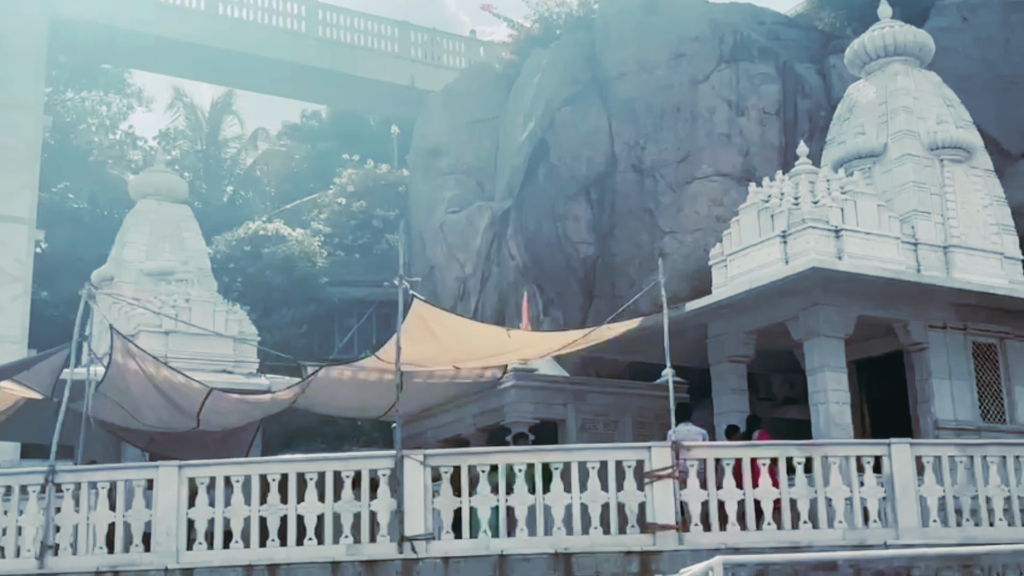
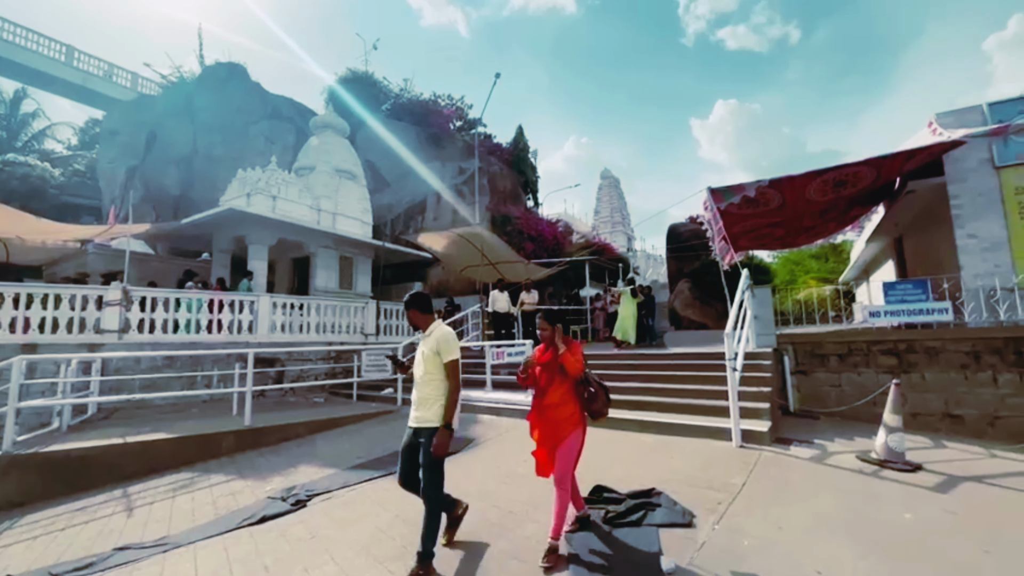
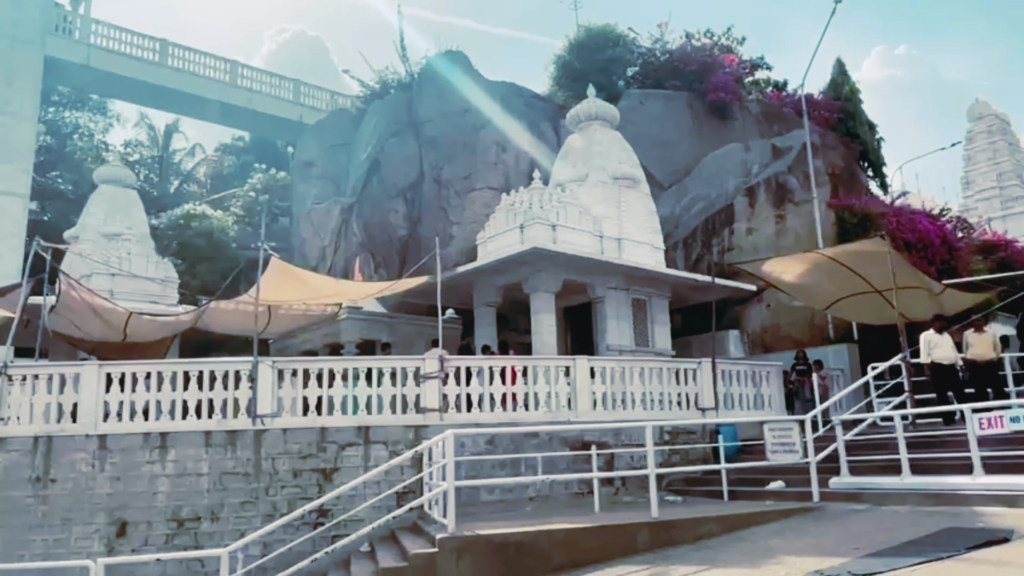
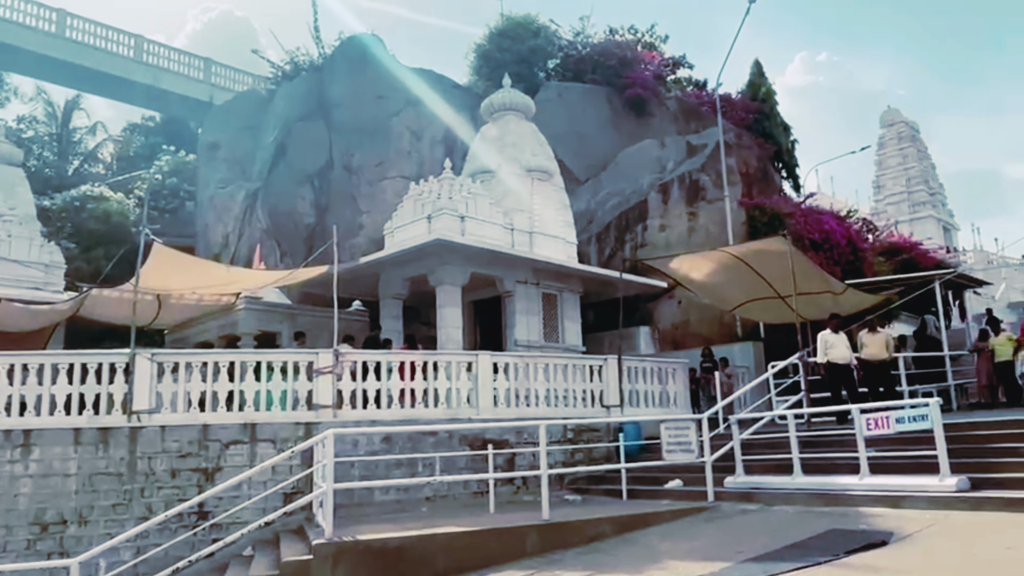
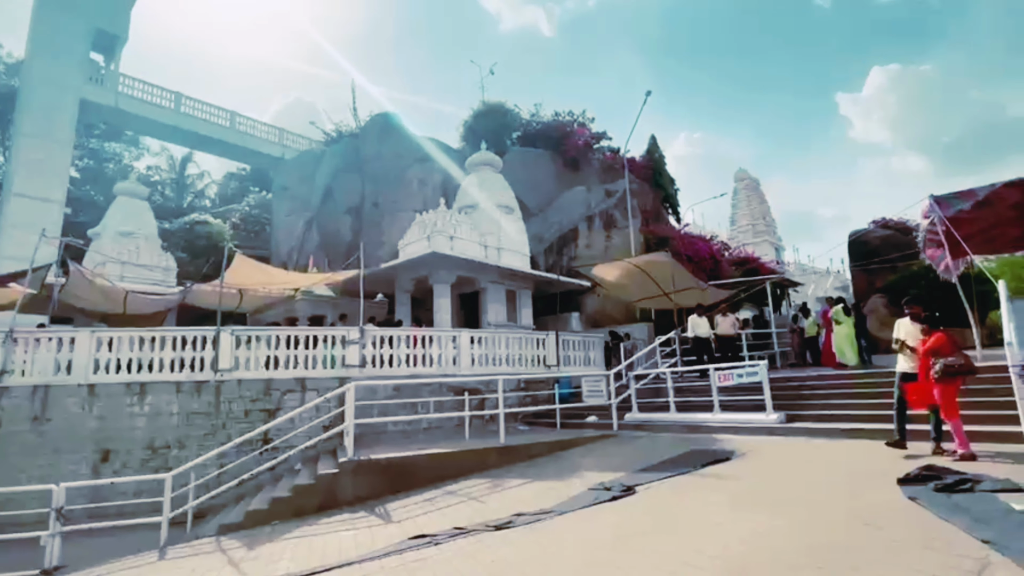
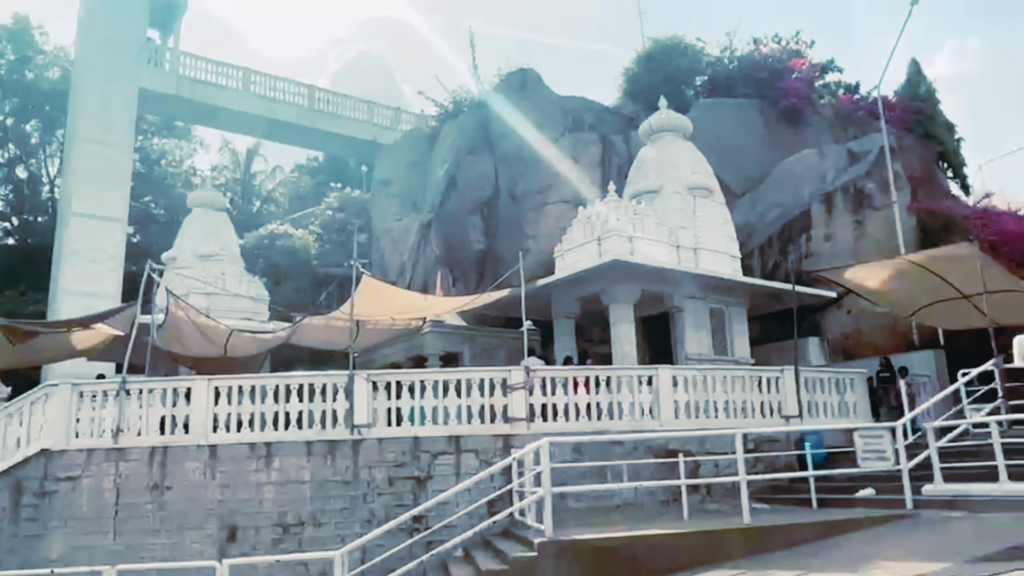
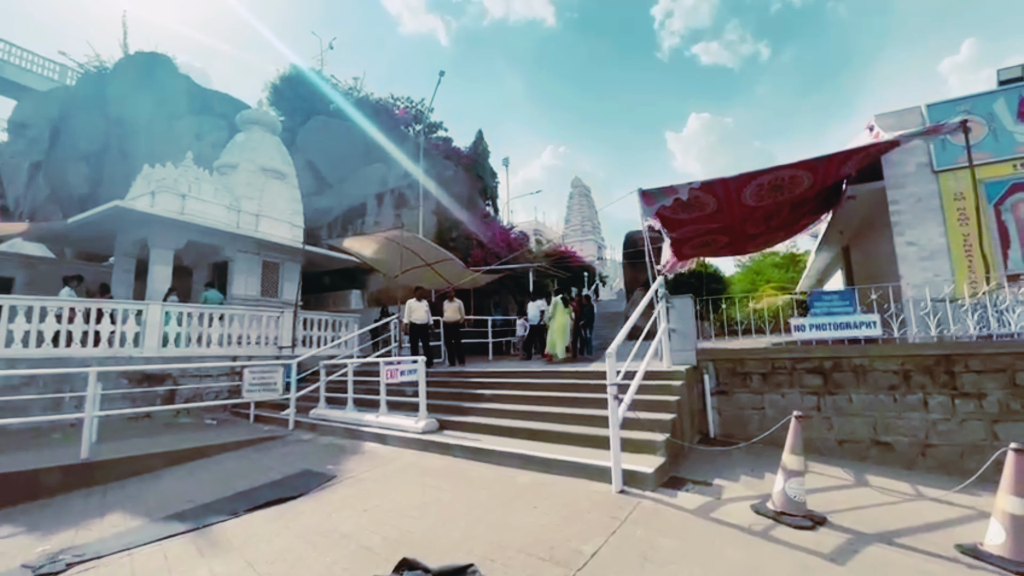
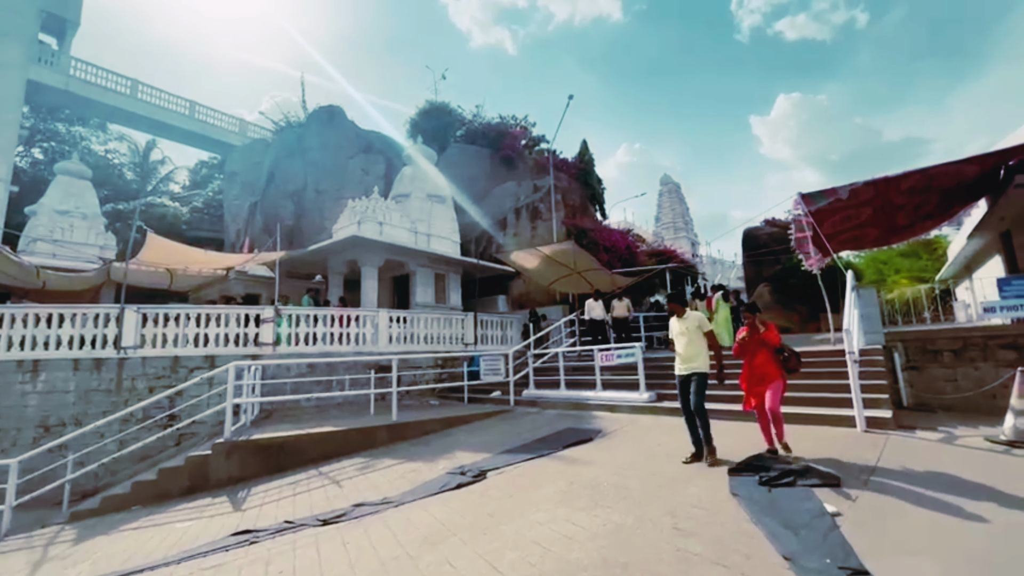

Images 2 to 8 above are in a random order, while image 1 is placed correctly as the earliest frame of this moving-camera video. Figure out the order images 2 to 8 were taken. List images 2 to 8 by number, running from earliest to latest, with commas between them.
6, 3, 4, 5, 8, 2, 7
